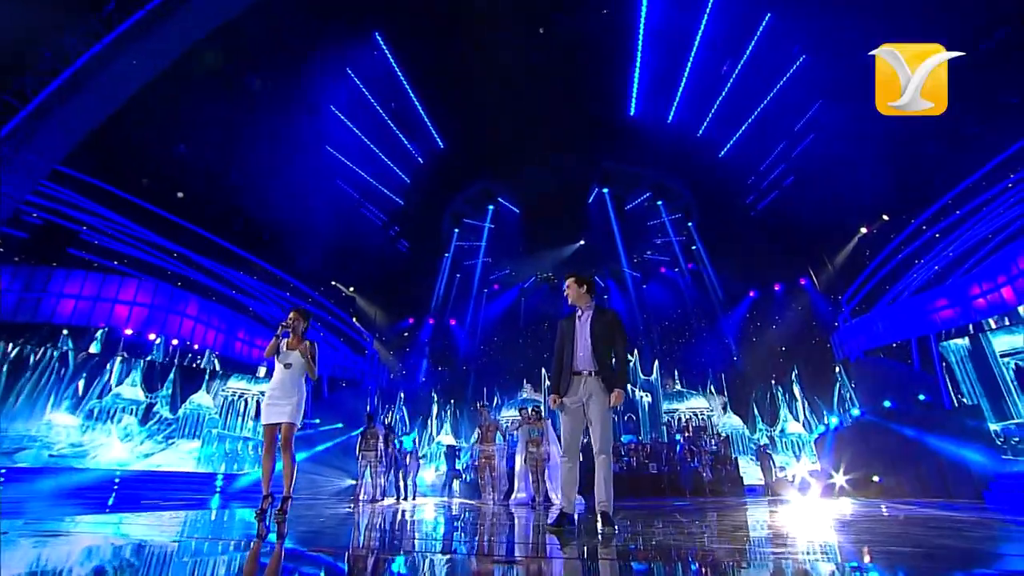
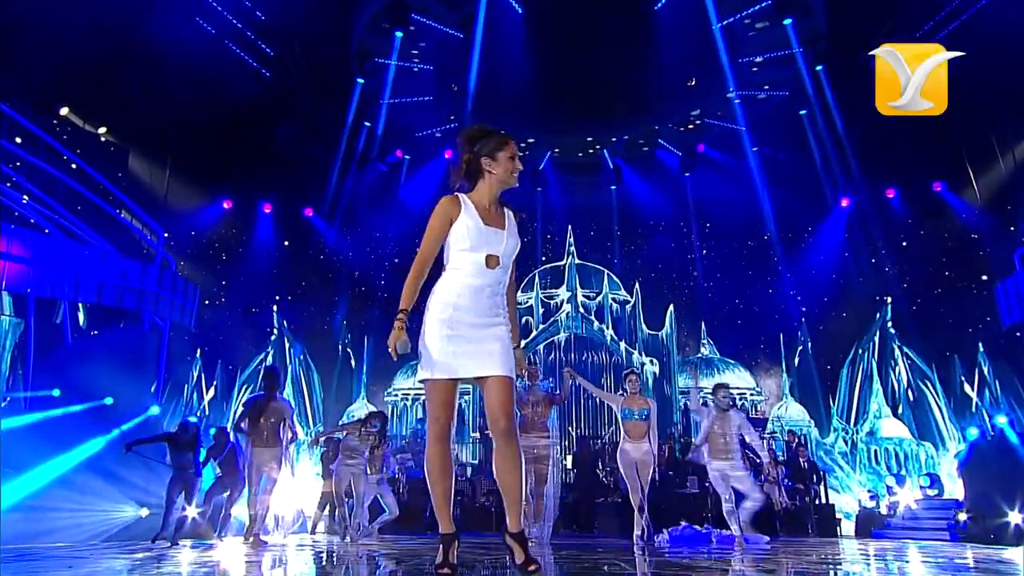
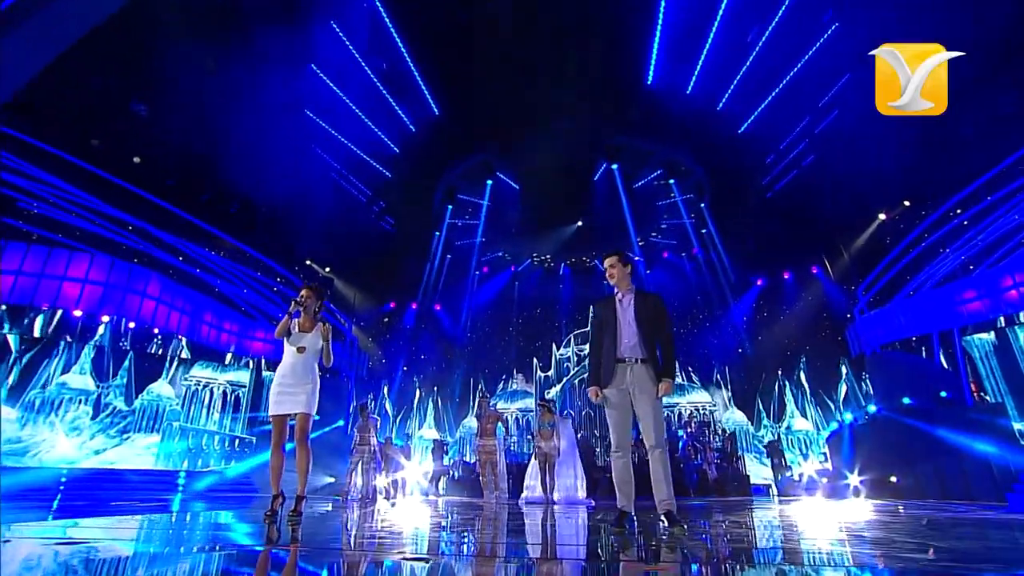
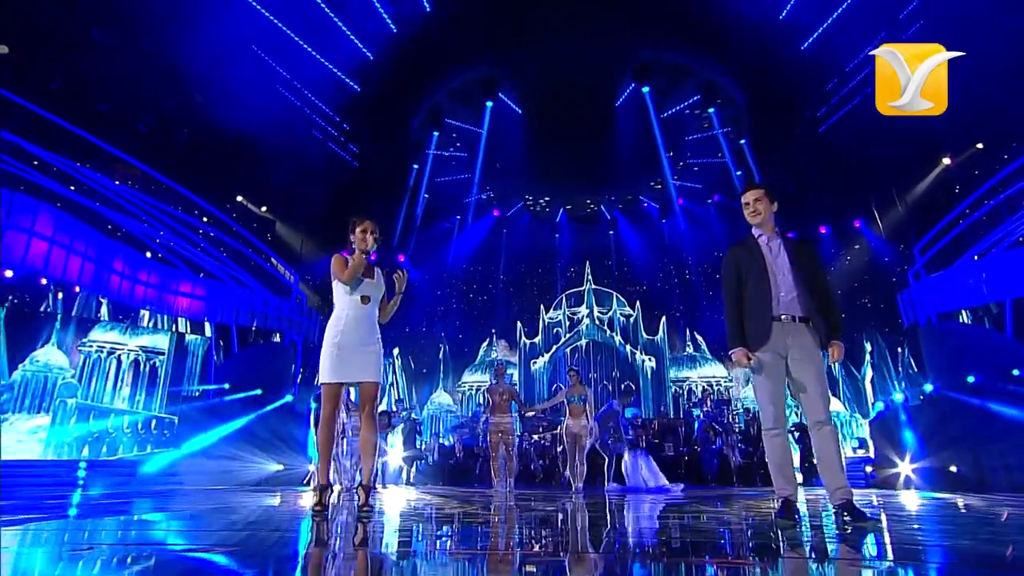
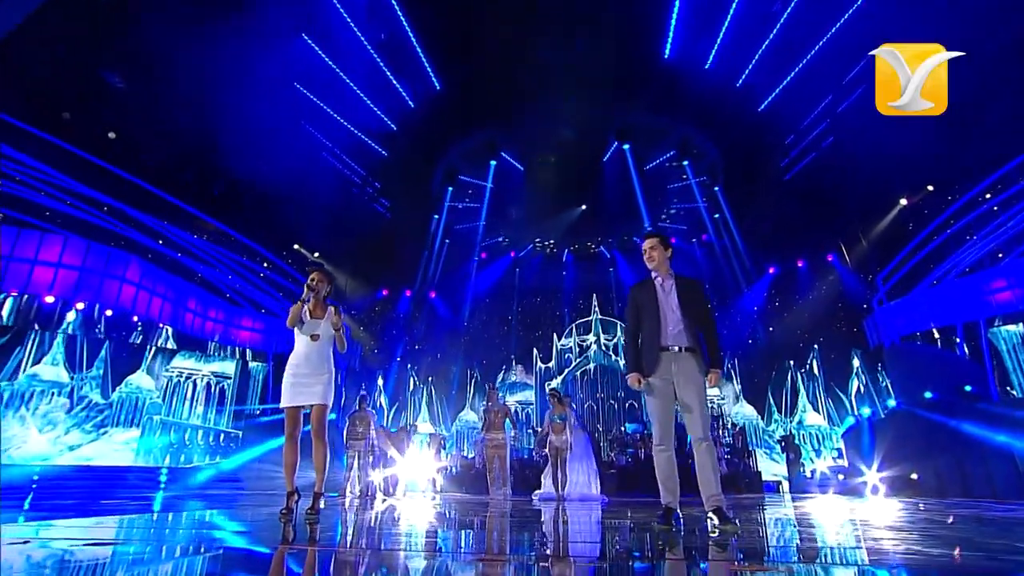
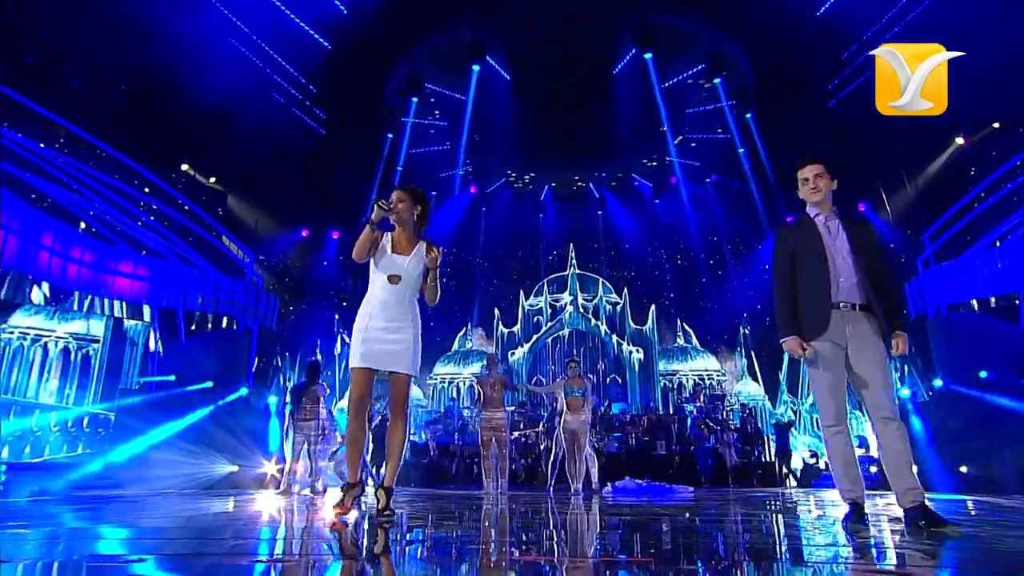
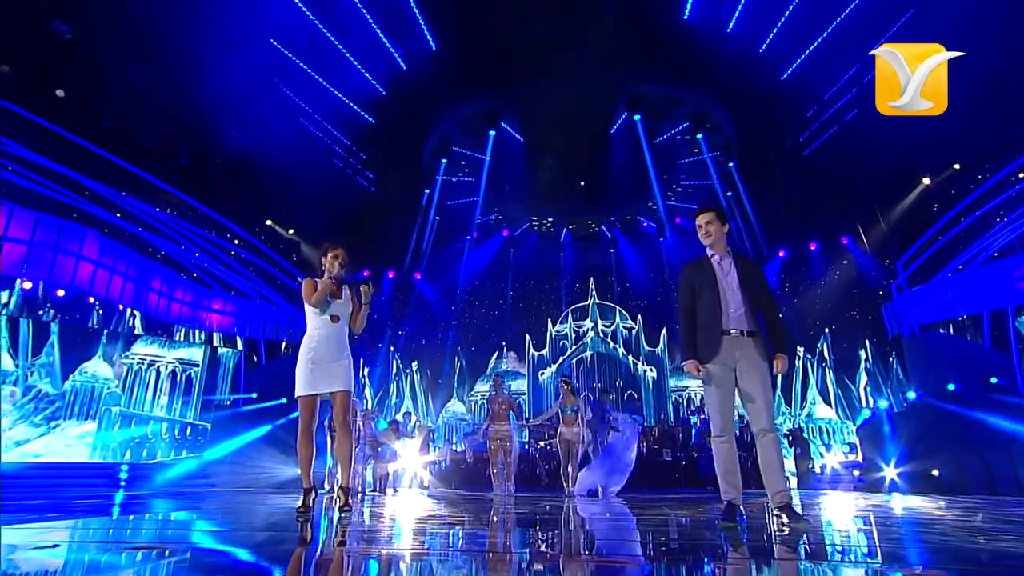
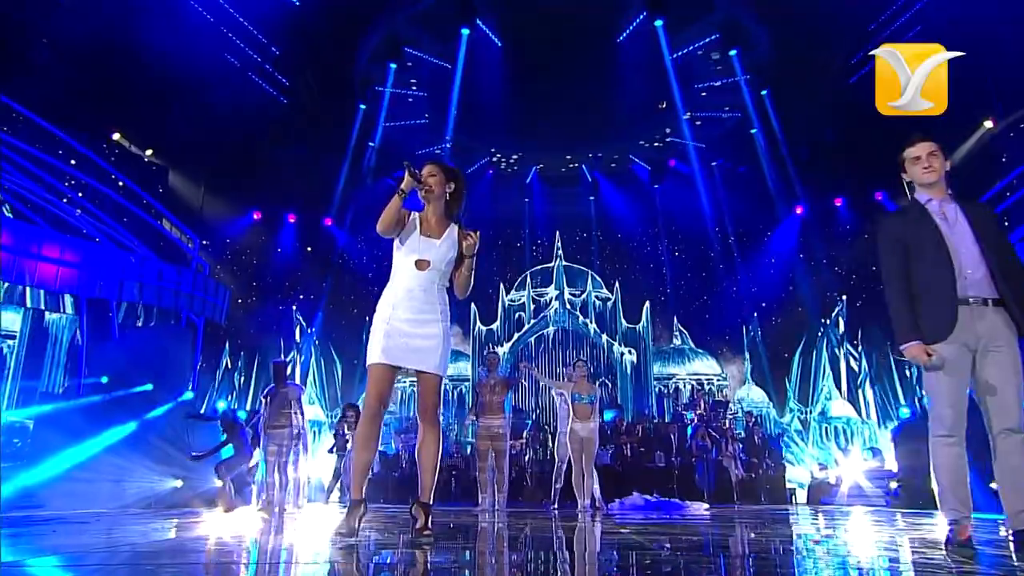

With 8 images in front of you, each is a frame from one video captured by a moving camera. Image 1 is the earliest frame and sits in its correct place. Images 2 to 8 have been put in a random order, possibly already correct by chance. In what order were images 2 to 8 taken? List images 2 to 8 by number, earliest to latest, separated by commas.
3, 5, 7, 4, 6, 8, 2
